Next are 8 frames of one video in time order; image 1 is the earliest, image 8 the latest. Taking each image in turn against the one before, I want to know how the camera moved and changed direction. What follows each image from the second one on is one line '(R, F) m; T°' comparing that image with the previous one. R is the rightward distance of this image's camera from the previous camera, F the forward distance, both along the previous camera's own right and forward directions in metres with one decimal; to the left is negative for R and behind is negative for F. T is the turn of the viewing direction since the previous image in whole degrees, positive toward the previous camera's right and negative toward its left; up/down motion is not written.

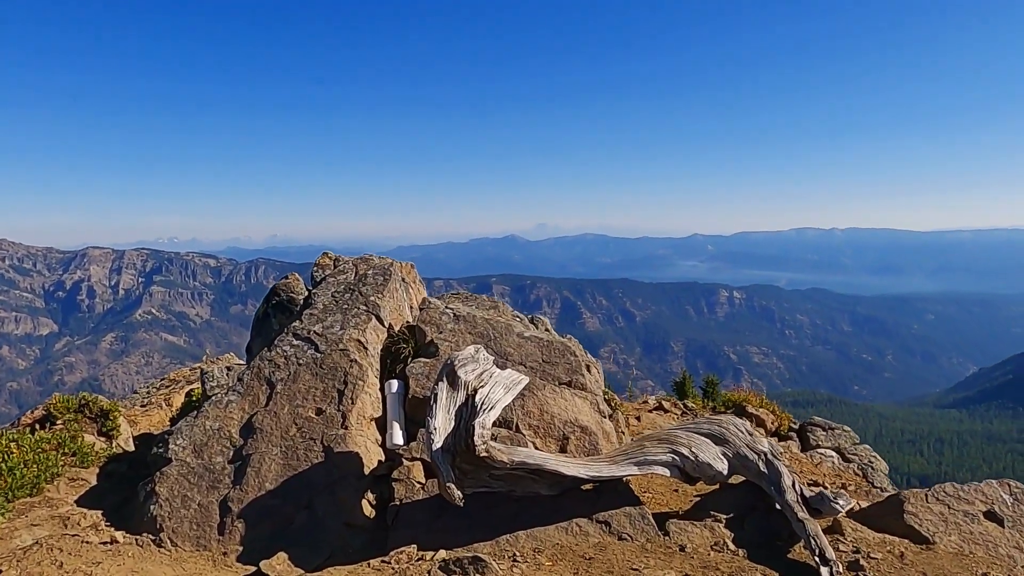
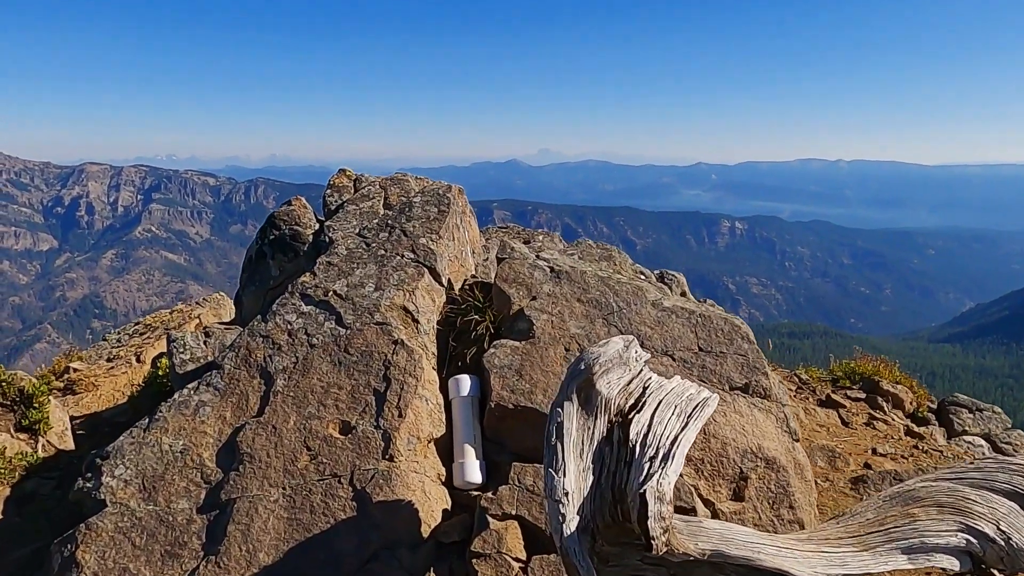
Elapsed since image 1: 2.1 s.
(-1.5, +5.0) m; 0°
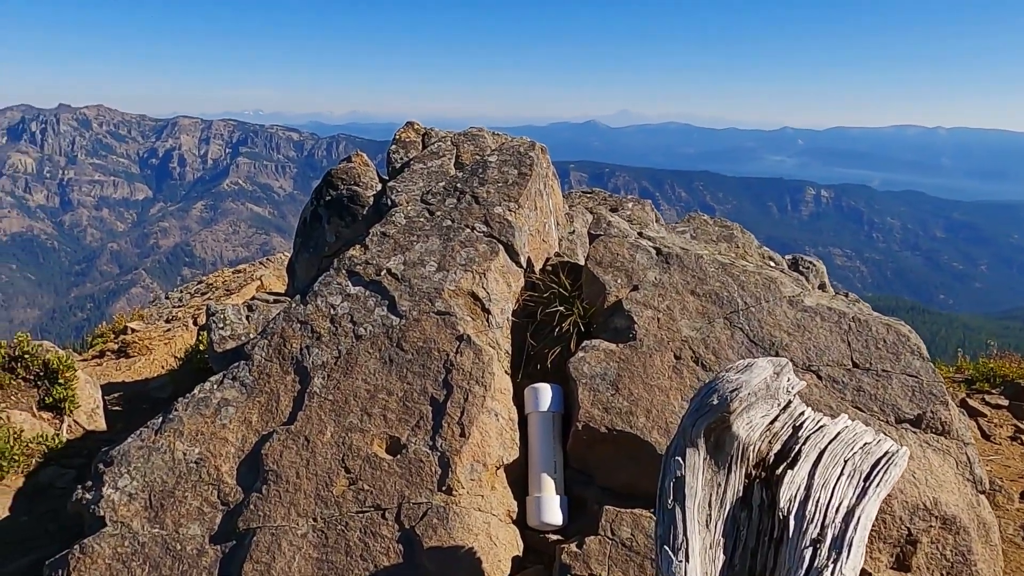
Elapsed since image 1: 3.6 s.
(-0.2, +1.8) m; -5°
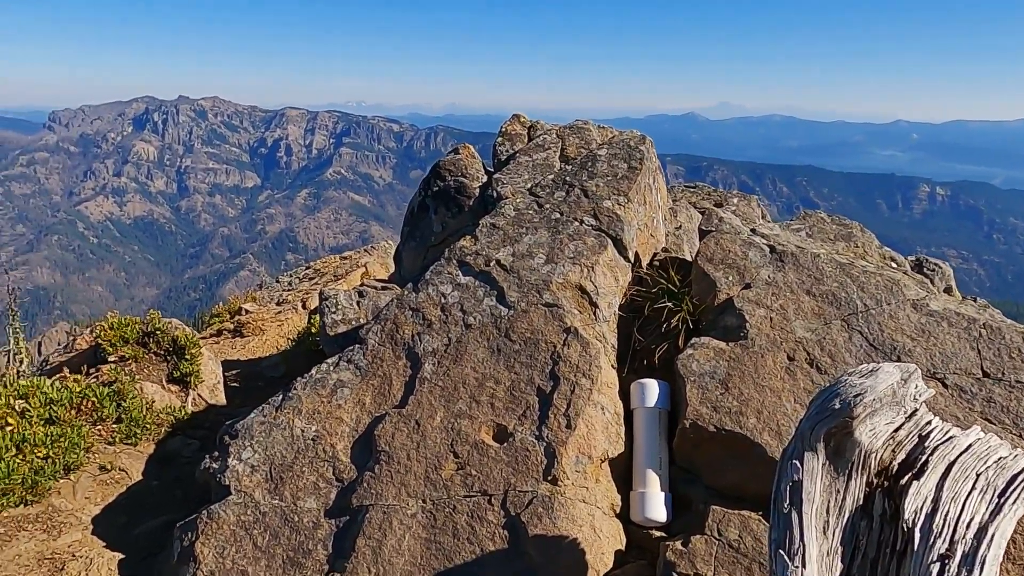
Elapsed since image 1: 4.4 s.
(-0.1, -0.1) m; -7°
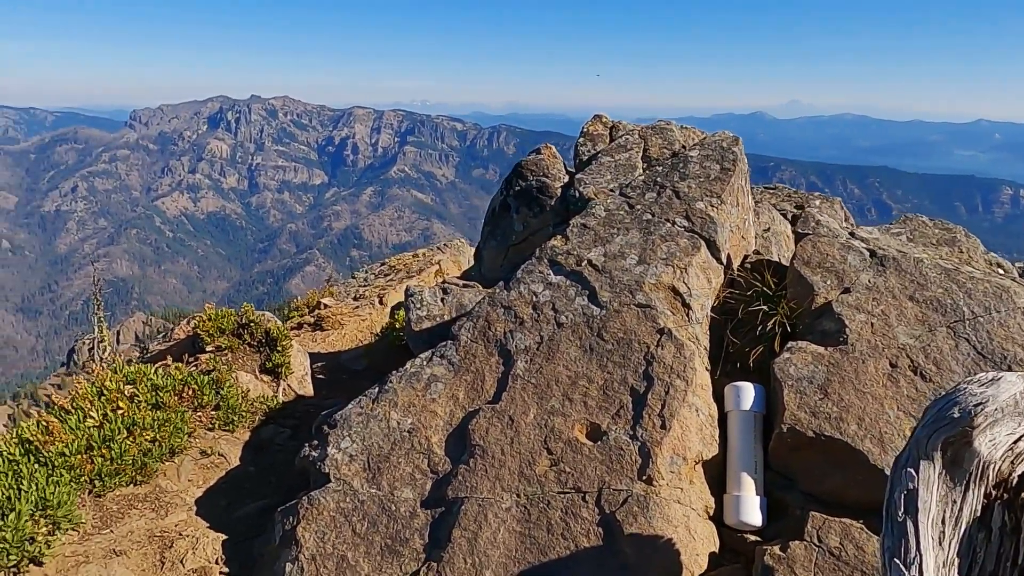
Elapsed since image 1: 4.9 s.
(-0.3, -0.1) m; -4°
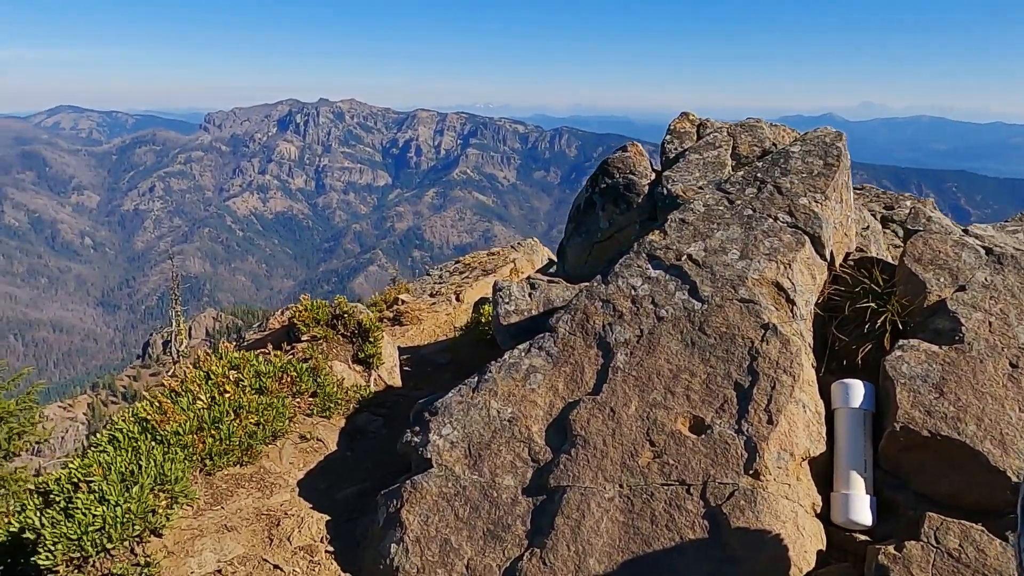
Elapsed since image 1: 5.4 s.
(-0.4, -0.1) m; -4°
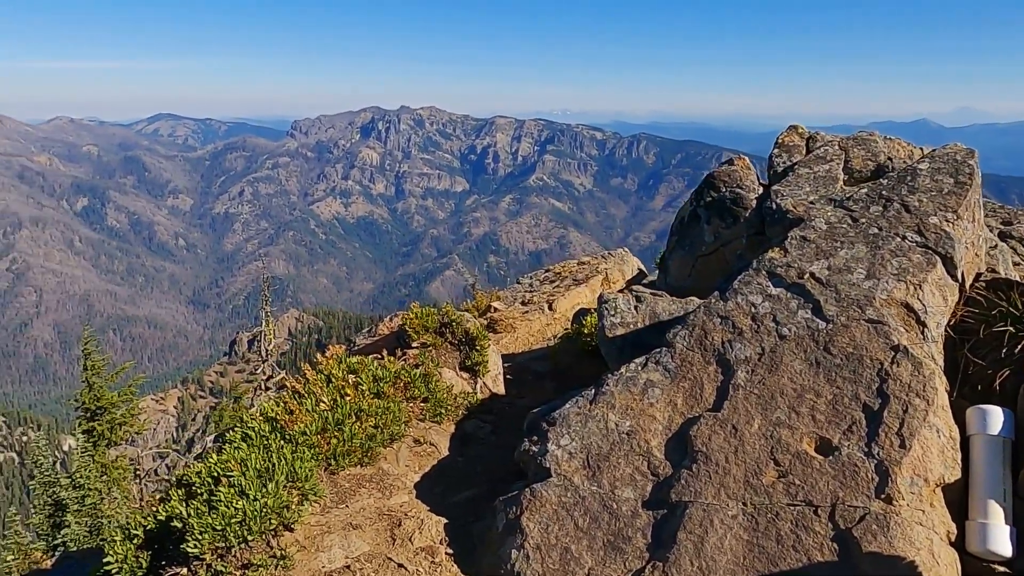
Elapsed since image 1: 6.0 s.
(-0.4, -0.2) m; -6°
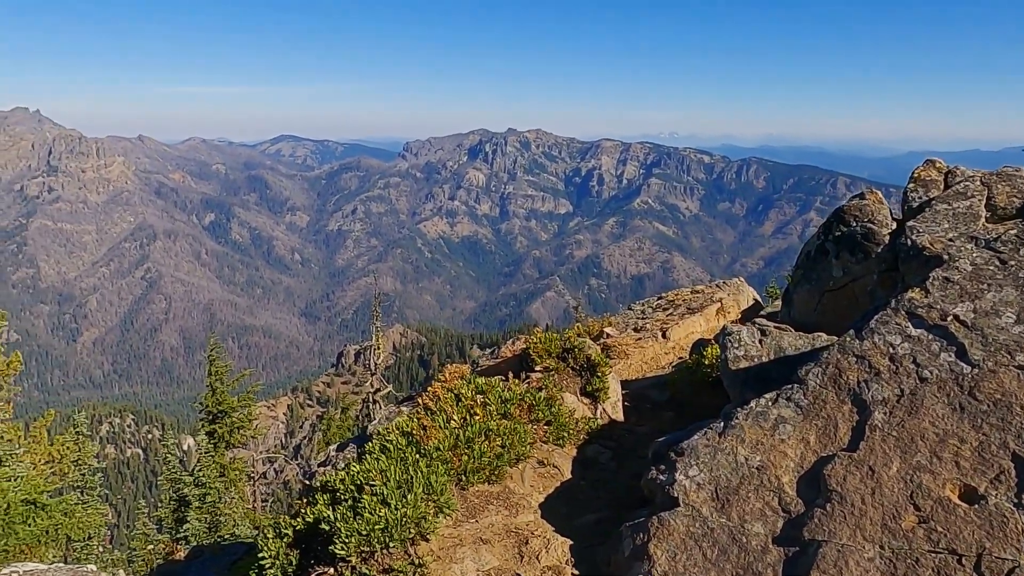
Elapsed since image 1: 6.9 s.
(-0.3, -0.3) m; -8°
